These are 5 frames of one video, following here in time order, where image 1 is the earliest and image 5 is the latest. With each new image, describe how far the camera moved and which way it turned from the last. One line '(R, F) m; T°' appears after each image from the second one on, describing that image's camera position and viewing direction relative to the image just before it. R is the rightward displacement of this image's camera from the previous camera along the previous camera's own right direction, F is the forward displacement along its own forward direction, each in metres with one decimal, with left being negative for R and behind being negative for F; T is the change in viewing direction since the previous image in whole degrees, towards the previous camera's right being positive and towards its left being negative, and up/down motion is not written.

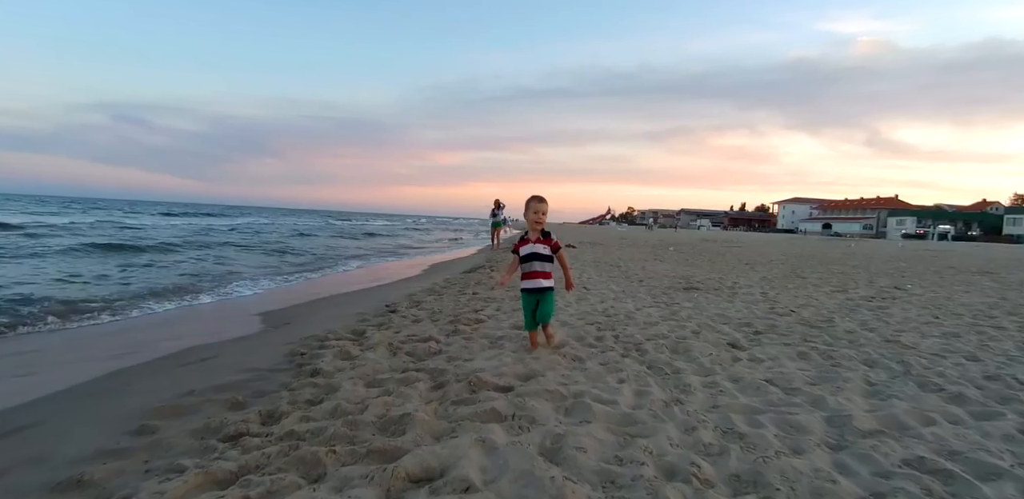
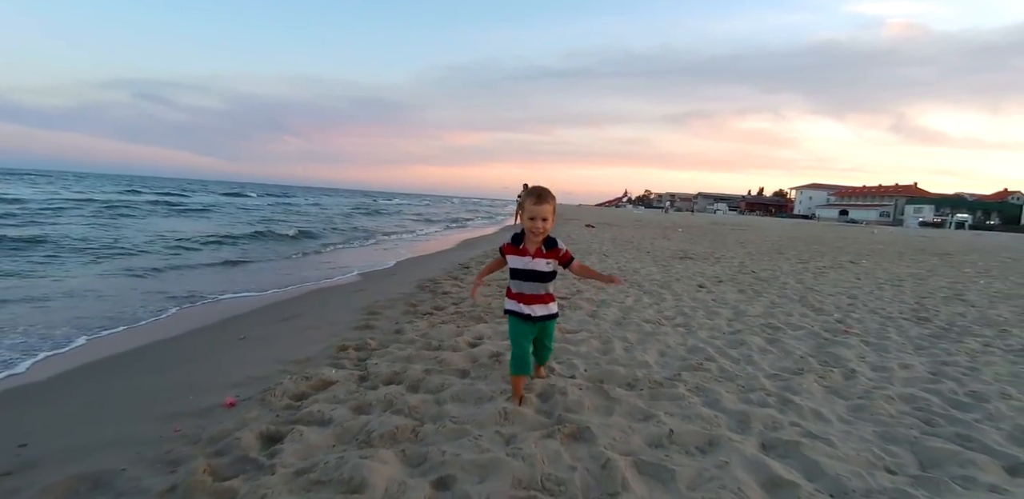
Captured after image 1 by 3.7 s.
(-0.5, -2.5) m; -1°
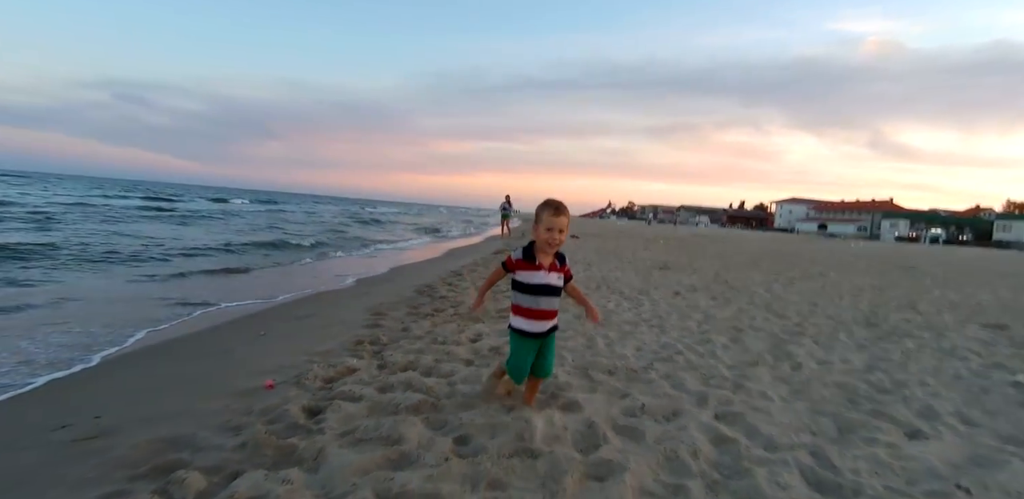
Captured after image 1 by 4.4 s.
(-0.1, -0.6) m; +2°
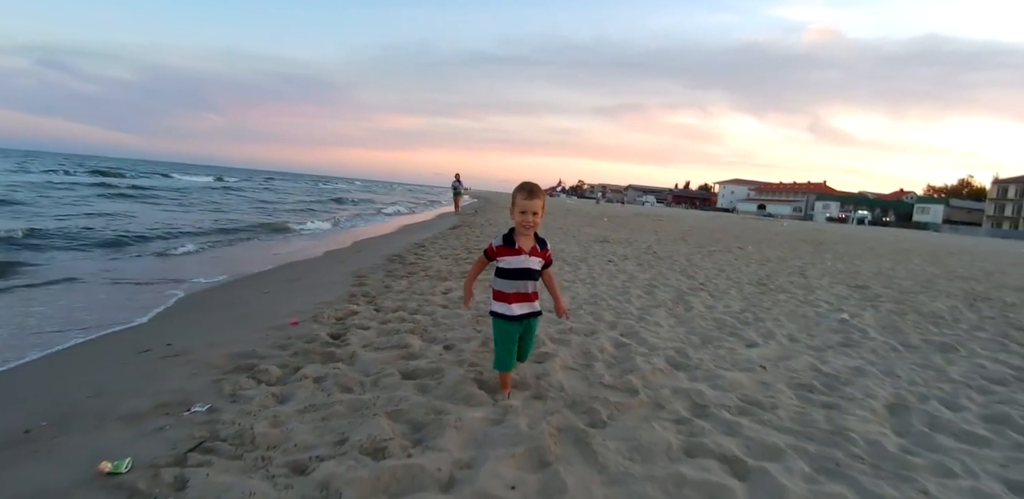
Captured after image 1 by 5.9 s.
(-0.1, -1.2) m; +5°
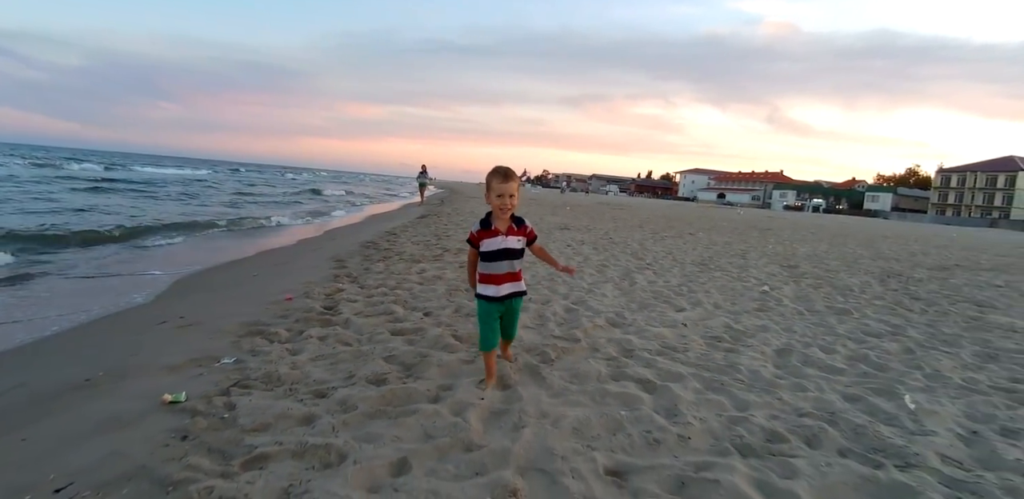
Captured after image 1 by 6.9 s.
(0.0, -0.7) m; +4°
